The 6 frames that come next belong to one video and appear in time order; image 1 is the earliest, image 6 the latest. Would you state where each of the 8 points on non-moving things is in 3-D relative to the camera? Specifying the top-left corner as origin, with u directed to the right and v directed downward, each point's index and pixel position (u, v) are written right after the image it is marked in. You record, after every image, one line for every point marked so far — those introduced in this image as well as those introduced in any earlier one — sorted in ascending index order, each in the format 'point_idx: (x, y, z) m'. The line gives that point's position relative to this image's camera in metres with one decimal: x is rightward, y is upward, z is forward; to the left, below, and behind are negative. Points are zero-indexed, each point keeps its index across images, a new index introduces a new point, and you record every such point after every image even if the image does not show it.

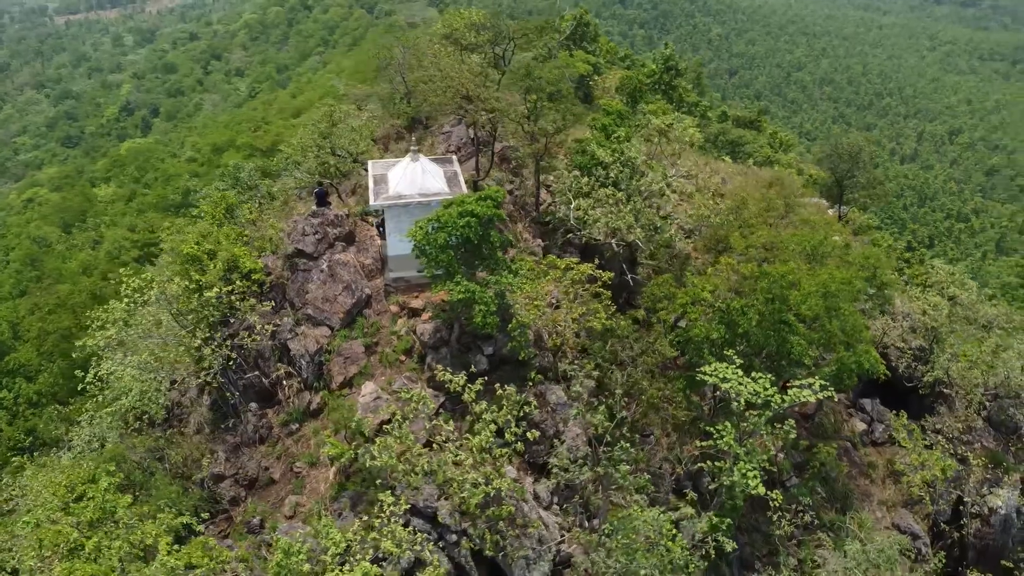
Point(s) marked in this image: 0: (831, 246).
0: (+6.6, +0.9, +16.6) m
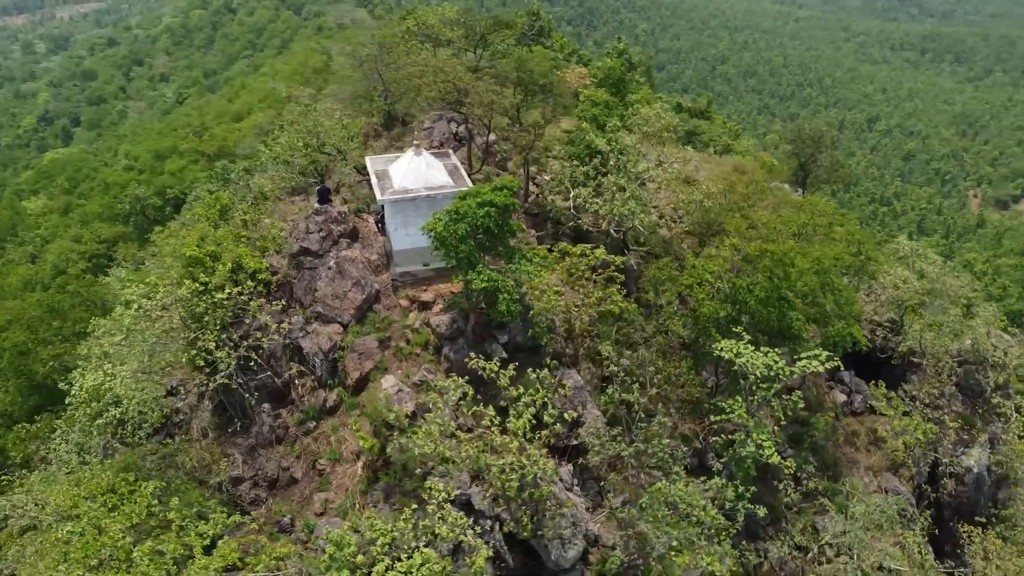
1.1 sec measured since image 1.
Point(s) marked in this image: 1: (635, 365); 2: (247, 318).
0: (+6.5, +1.3, +17.4) m
1: (+2.2, -1.4, +14.4) m
2: (-4.8, -0.5, +14.7) m
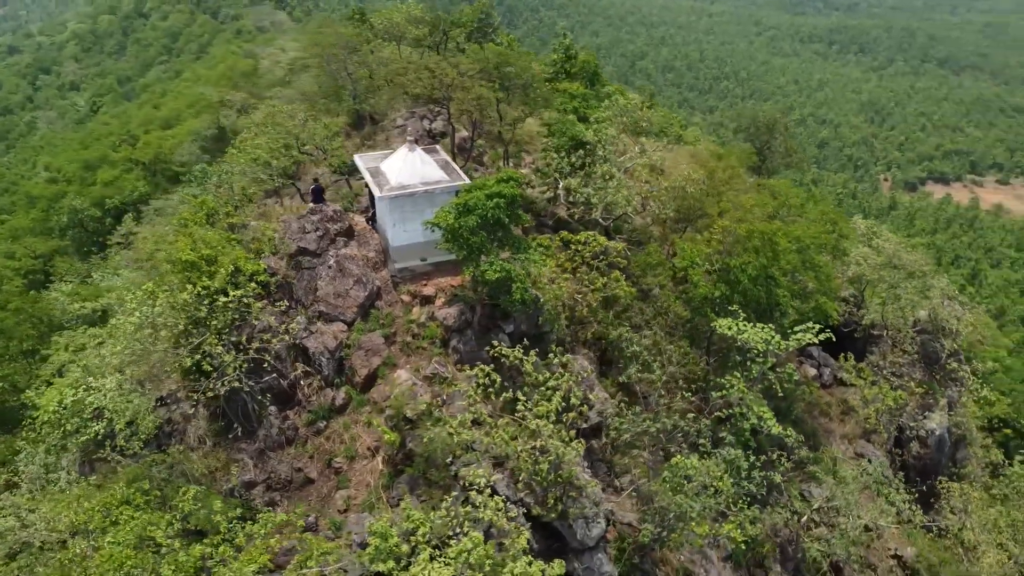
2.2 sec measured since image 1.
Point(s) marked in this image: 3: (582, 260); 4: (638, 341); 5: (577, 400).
0: (+6.2, +1.8, +18.2) m
1: (+2.3, -1.1, +14.9) m
2: (-4.7, -0.6, +14.5) m
3: (+1.3, +0.5, +15.3) m
4: (+2.4, -1.0, +14.9) m
5: (+1.1, -1.8, +13.3) m
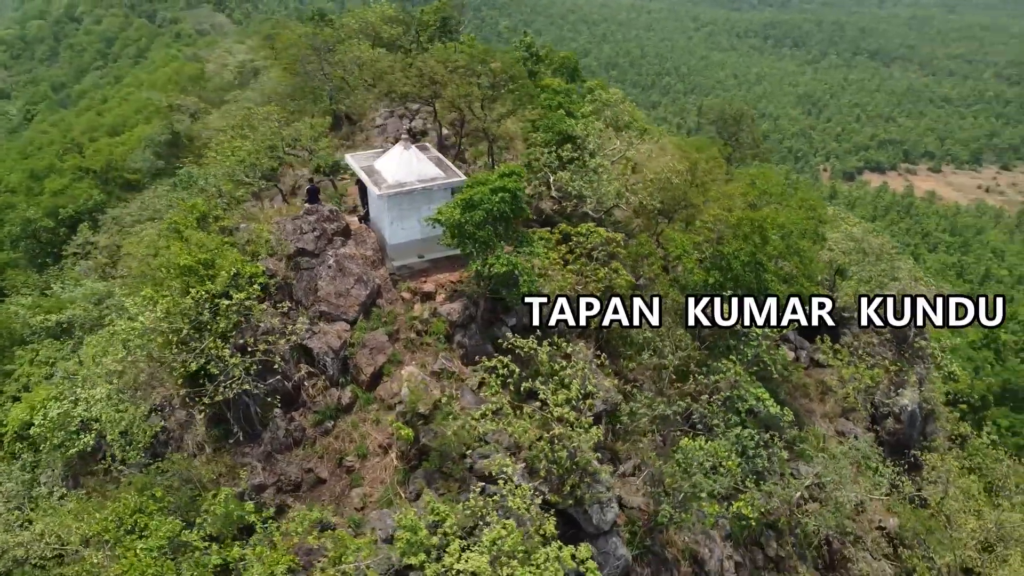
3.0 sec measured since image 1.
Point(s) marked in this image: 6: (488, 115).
0: (+6.0, +2.2, +18.8) m
1: (+2.4, -0.9, +15.2) m
2: (-4.7, -0.6, +14.4) m
3: (+1.3, +0.7, +15.6) m
4: (+2.4, -0.8, +15.3) m
5: (+1.2, -1.7, +13.5) m
6: (-0.6, +4.2, +19.3) m
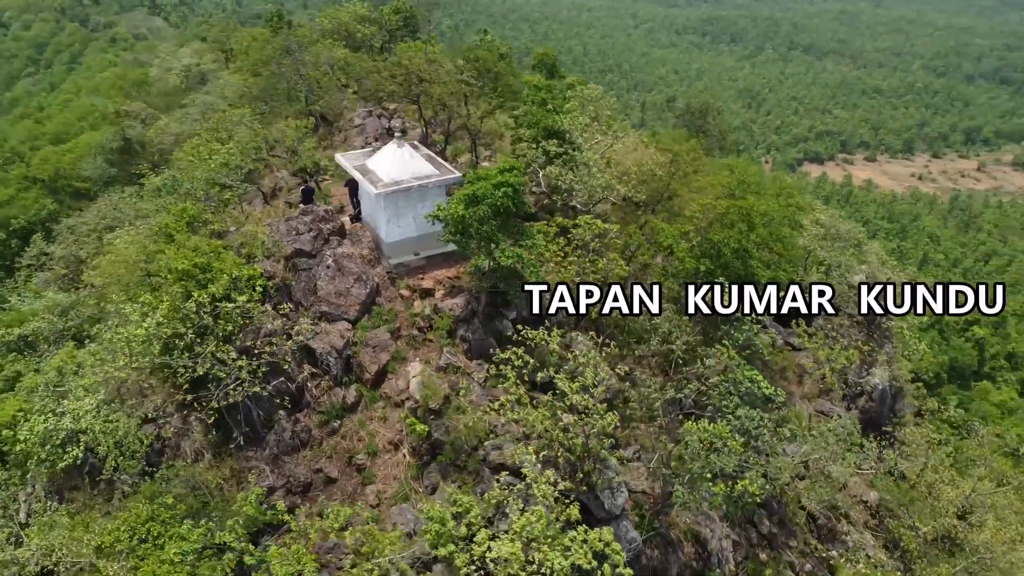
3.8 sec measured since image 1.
0: (+5.6, +2.5, +19.4) m
1: (+2.4, -0.7, +15.6) m
2: (-4.6, -0.7, +14.3) m
3: (+1.2, +0.9, +15.8) m
4: (+2.4, -0.6, +15.6) m
5: (+1.4, -1.5, +13.8) m
6: (-1.0, +4.2, +19.4) m
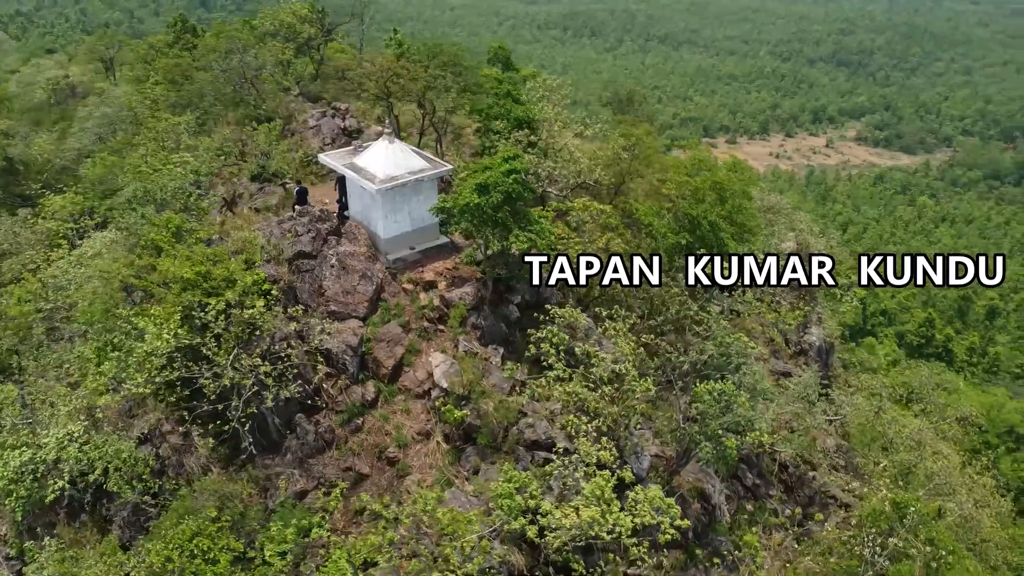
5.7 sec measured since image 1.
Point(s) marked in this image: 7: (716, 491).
0: (+4.8, +3.2, +20.6) m
1: (+2.4, -0.2, +16.4) m
2: (-4.3, -0.7, +14.1) m
3: (+1.1, +1.2, +16.4) m
4: (+2.4, -0.1, +16.4) m
5: (+1.7, -1.1, +14.5) m
6: (-1.9, +4.4, +19.6) m
7: (+4.1, -4.1, +16.2) m
